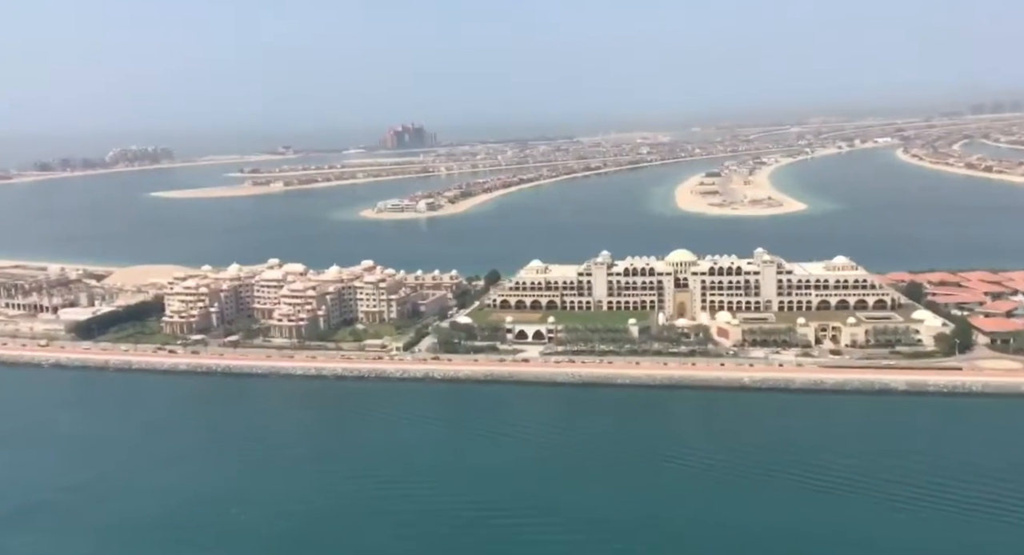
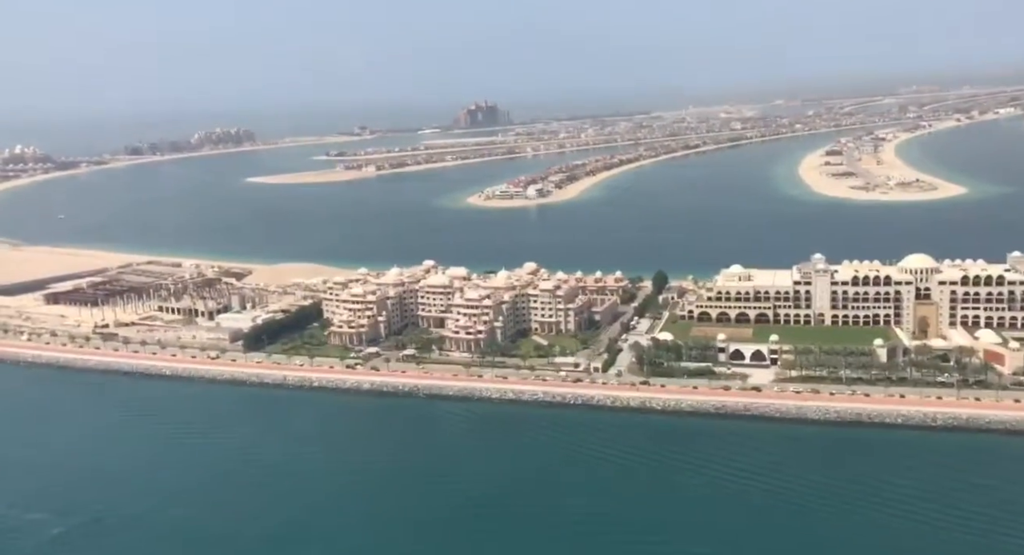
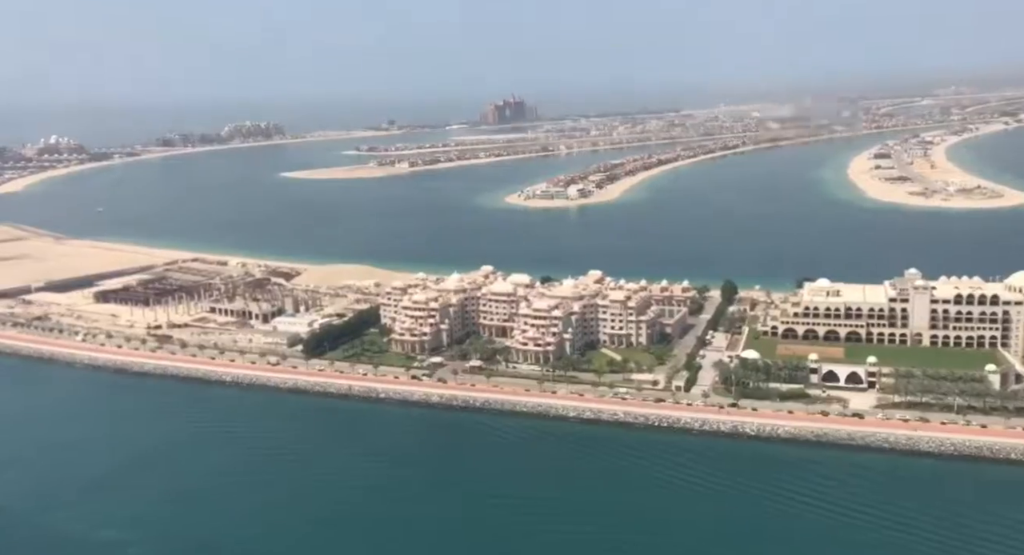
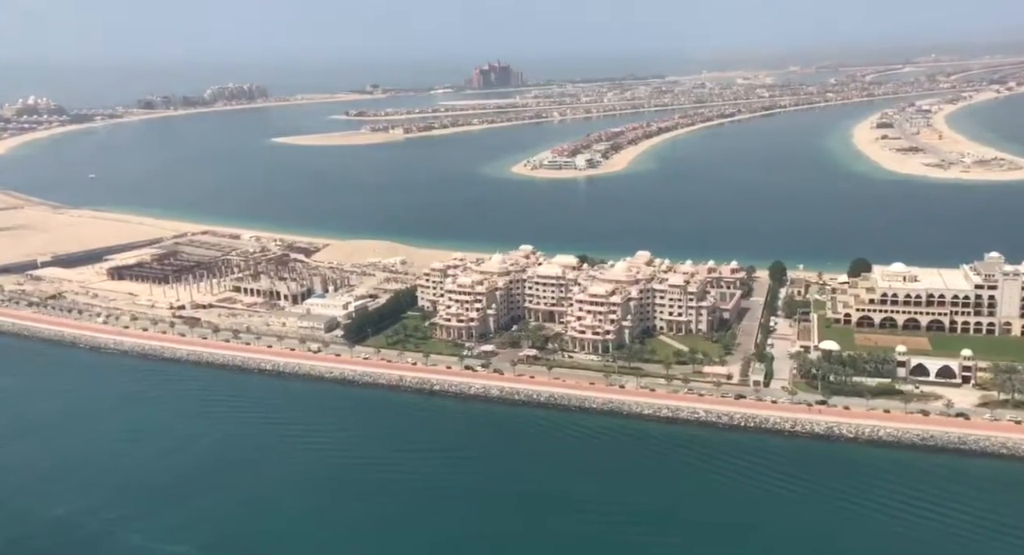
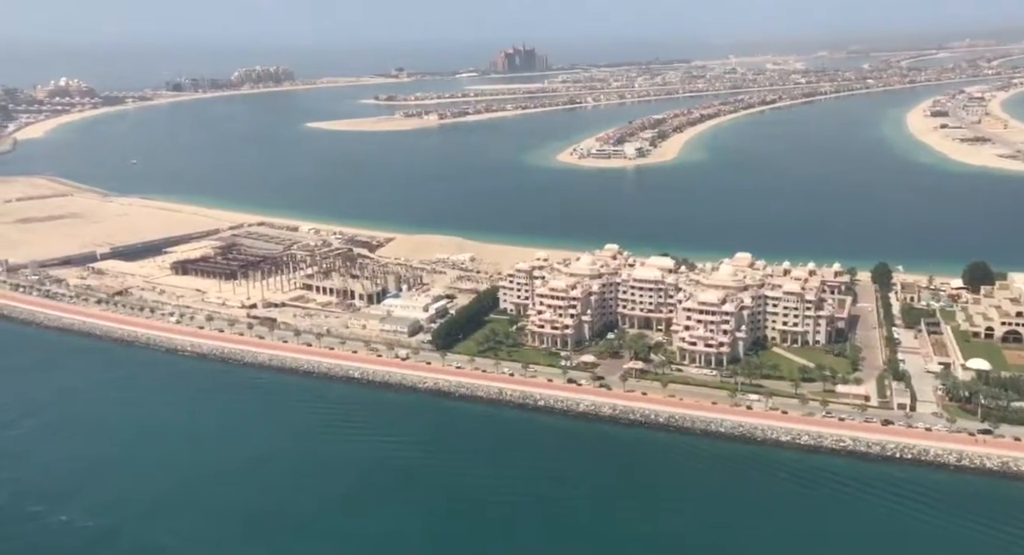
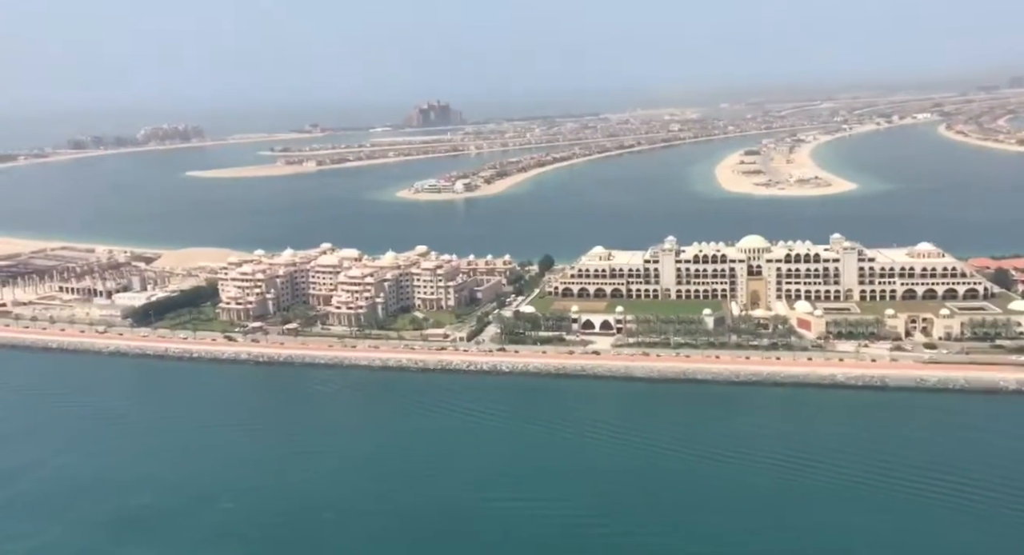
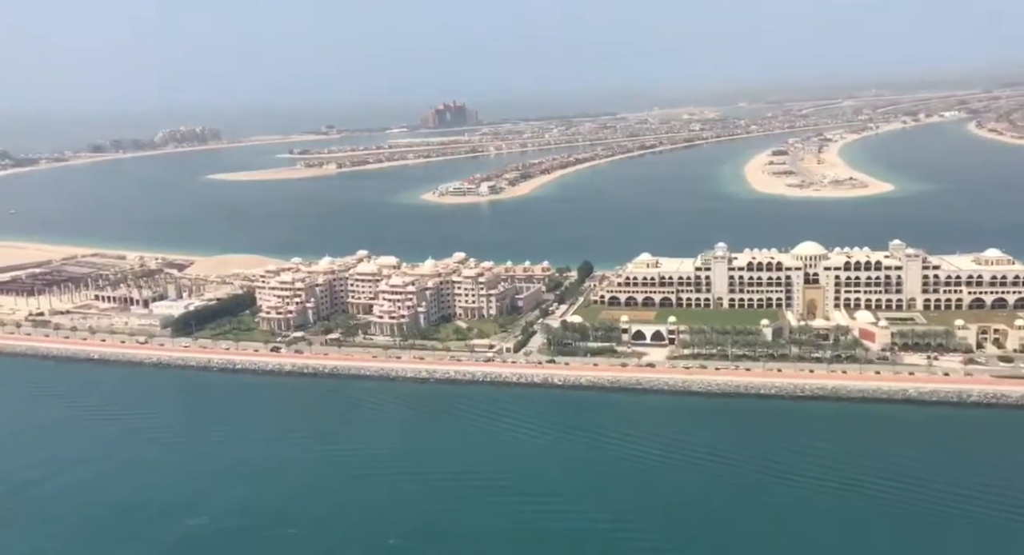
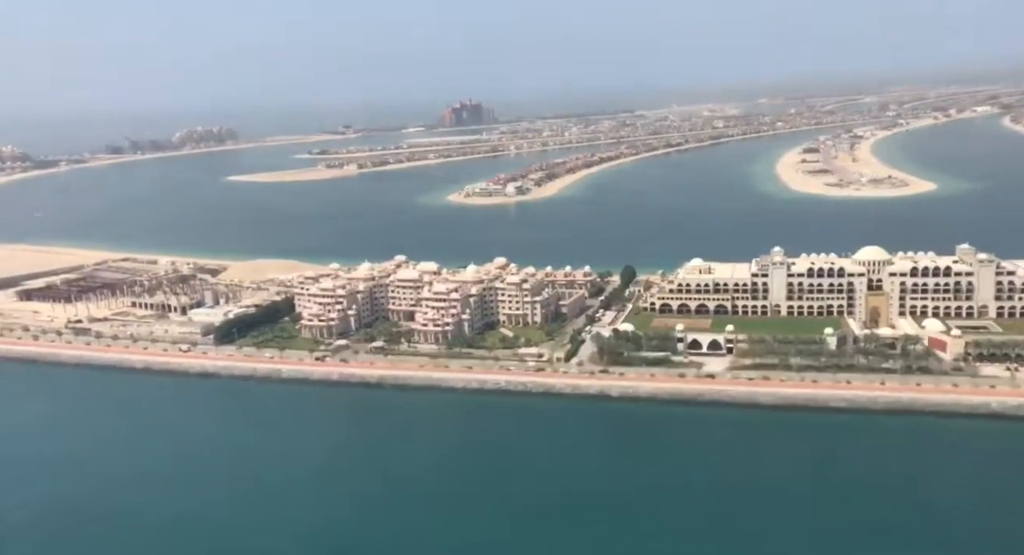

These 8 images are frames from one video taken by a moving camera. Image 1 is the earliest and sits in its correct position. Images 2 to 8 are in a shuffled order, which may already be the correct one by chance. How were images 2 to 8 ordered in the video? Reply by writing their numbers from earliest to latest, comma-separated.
6, 7, 8, 2, 3, 4, 5
